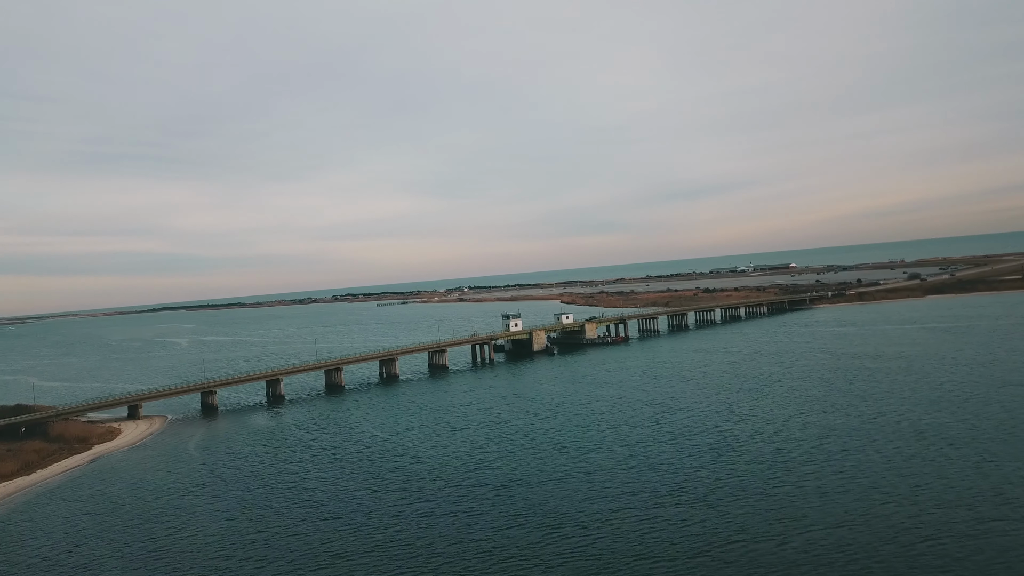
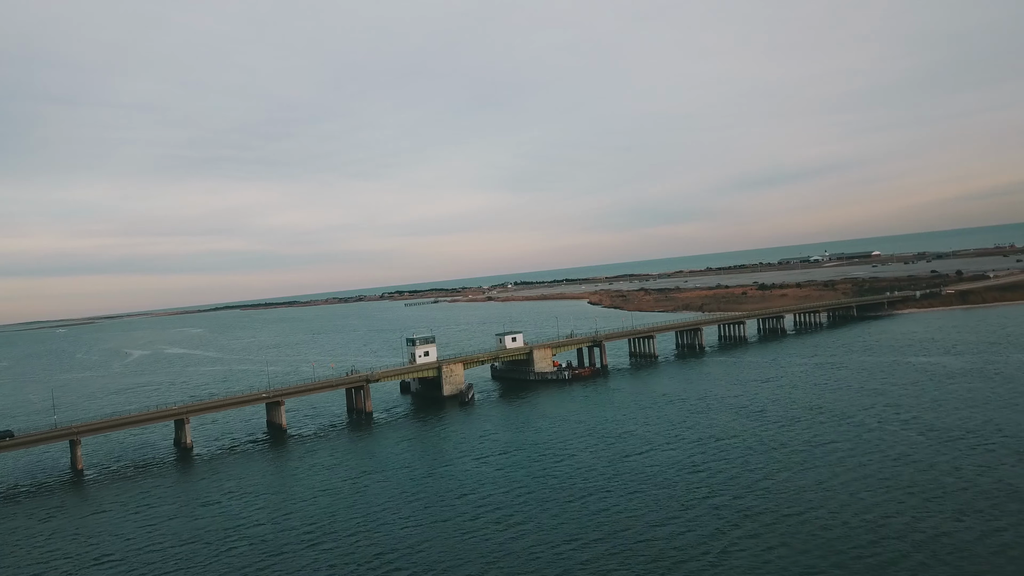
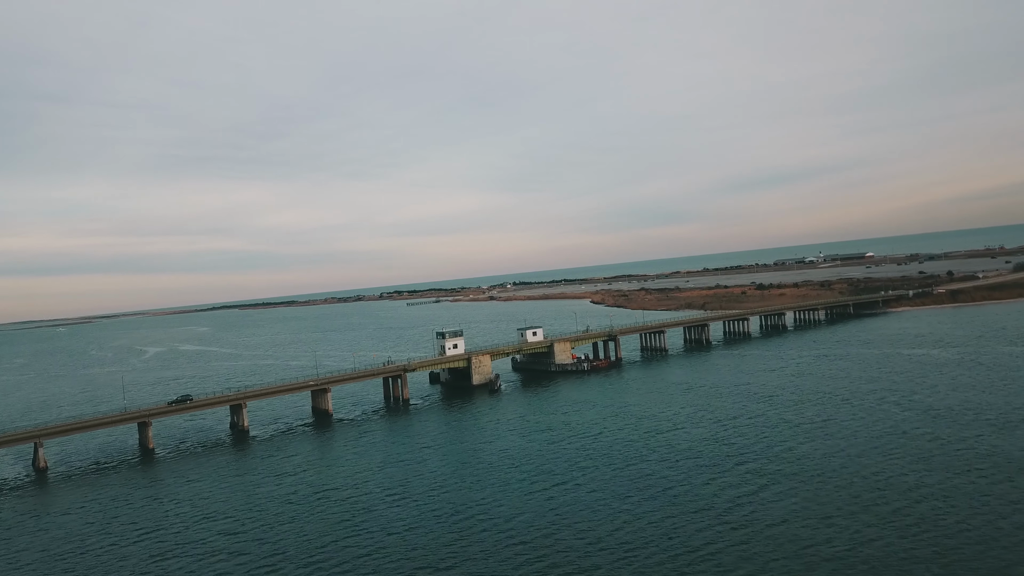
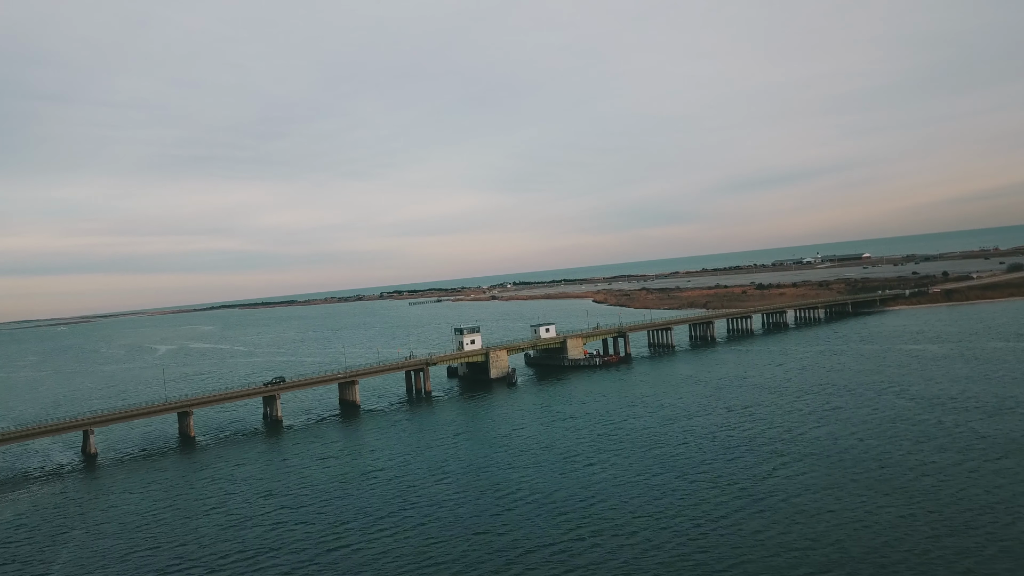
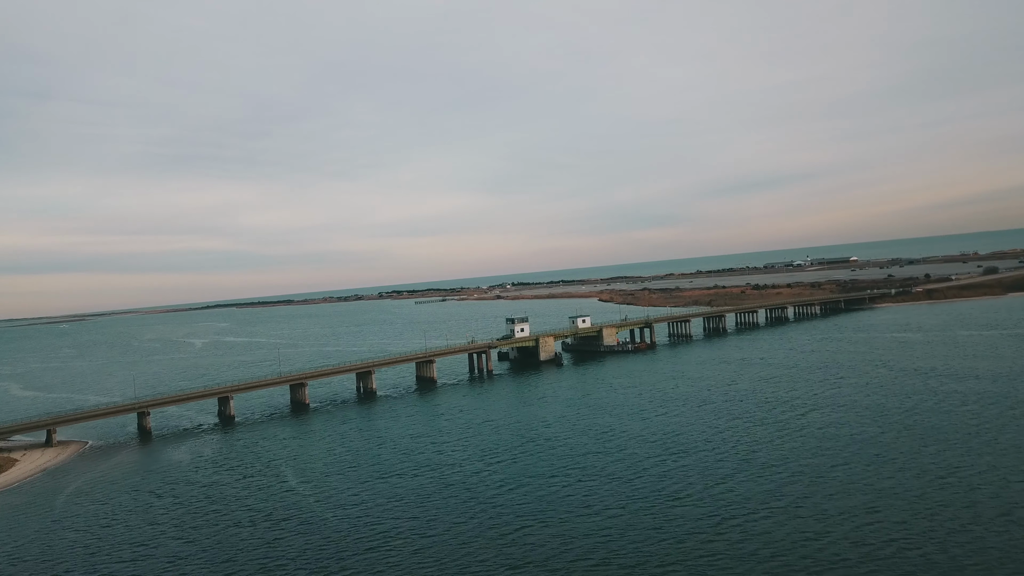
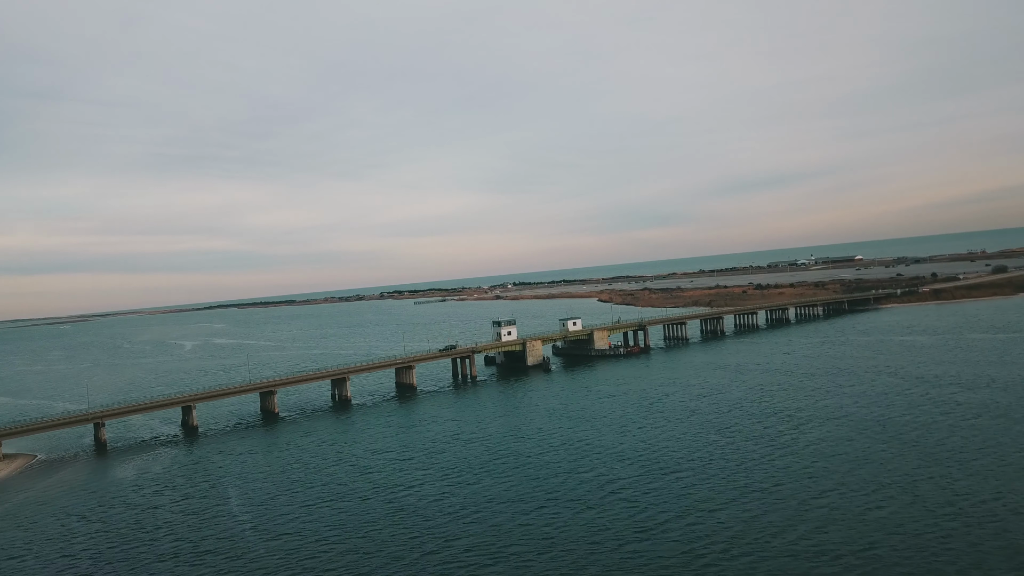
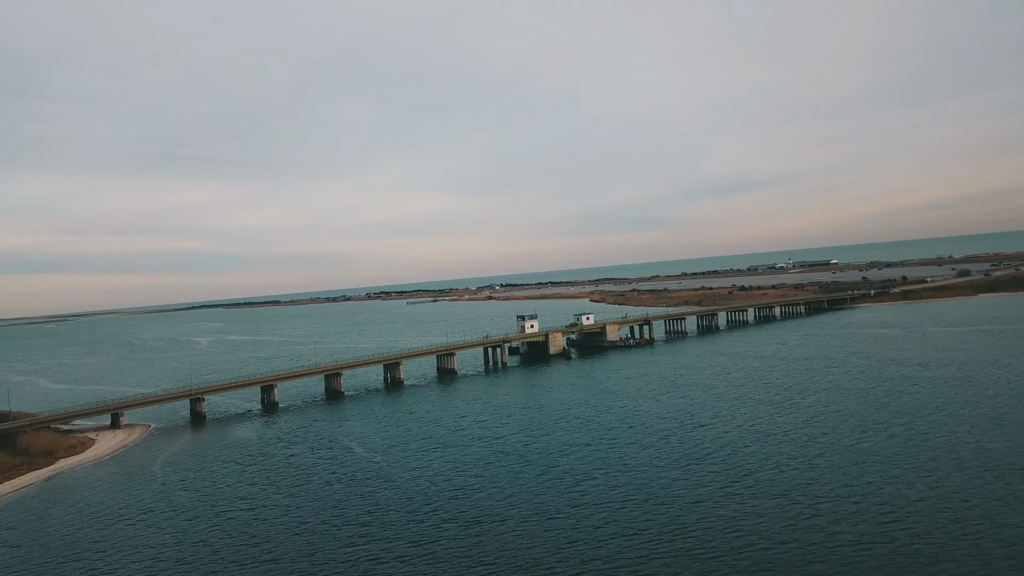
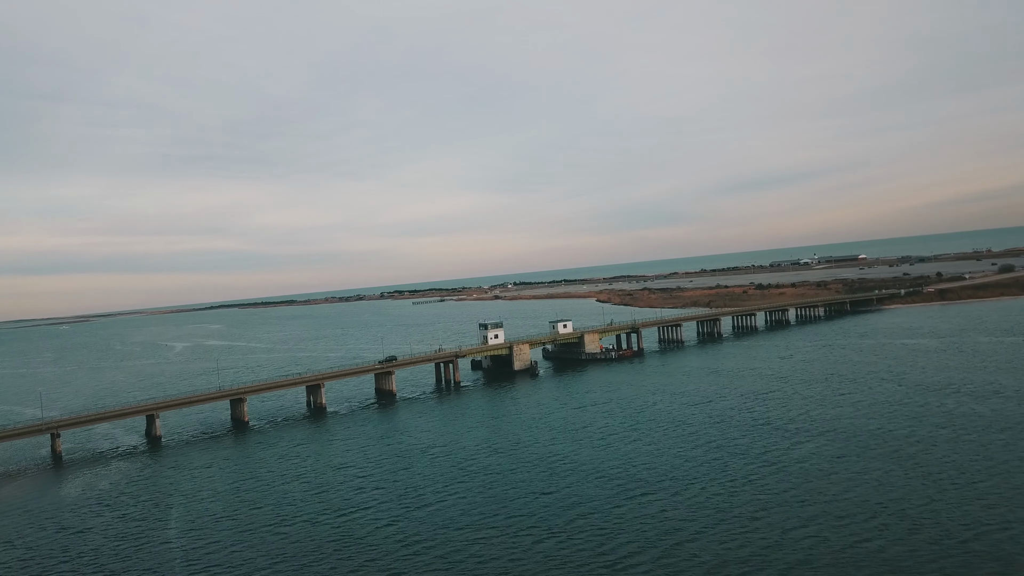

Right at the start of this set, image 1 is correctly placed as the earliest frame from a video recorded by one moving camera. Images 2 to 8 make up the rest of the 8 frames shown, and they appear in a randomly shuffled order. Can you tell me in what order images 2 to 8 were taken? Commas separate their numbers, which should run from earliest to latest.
7, 5, 6, 8, 4, 3, 2
